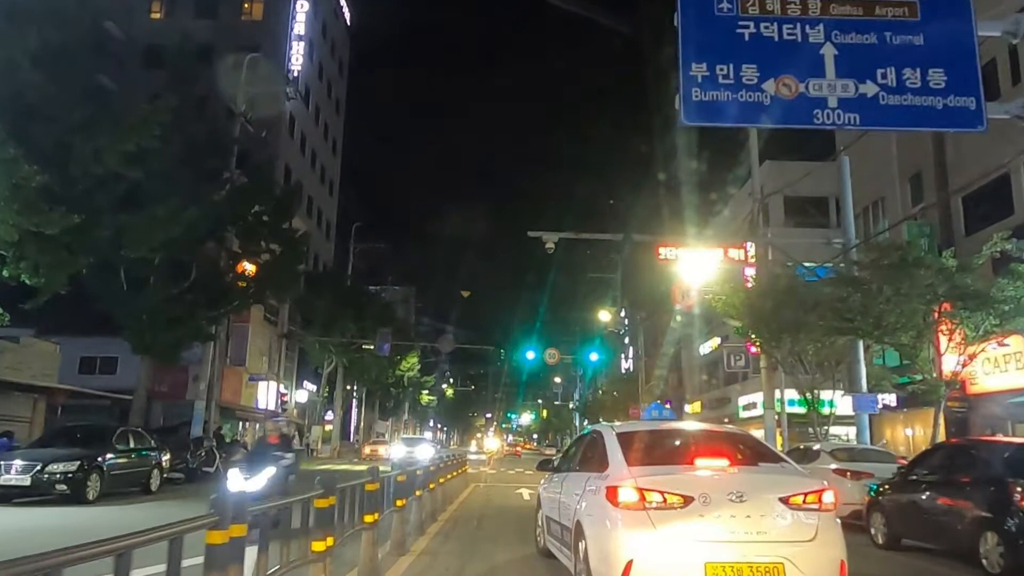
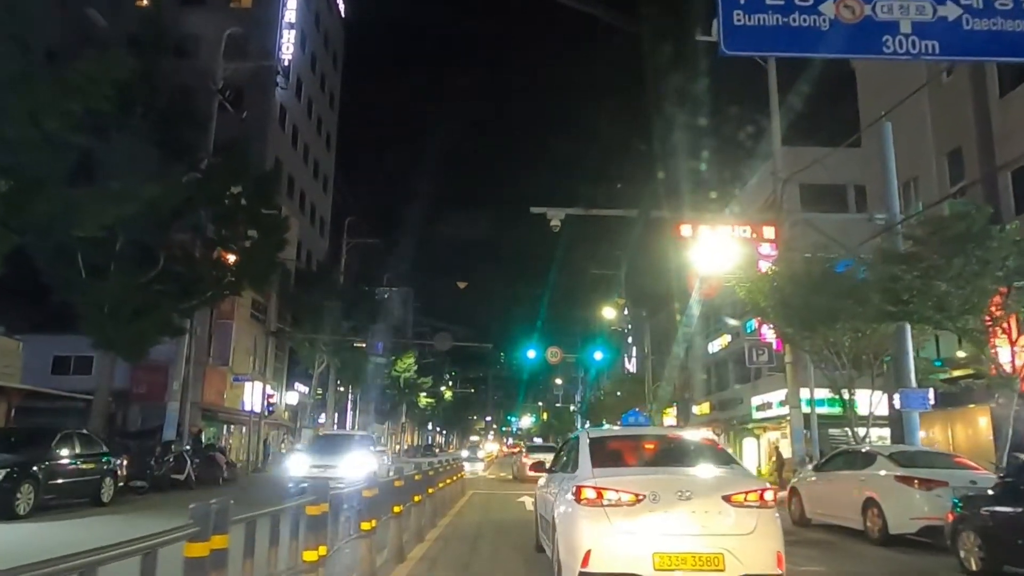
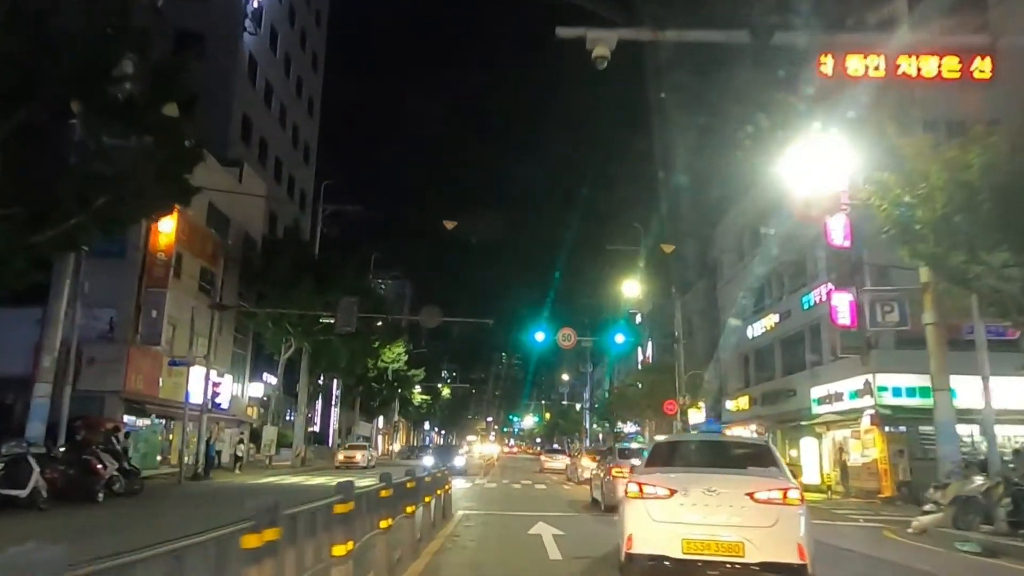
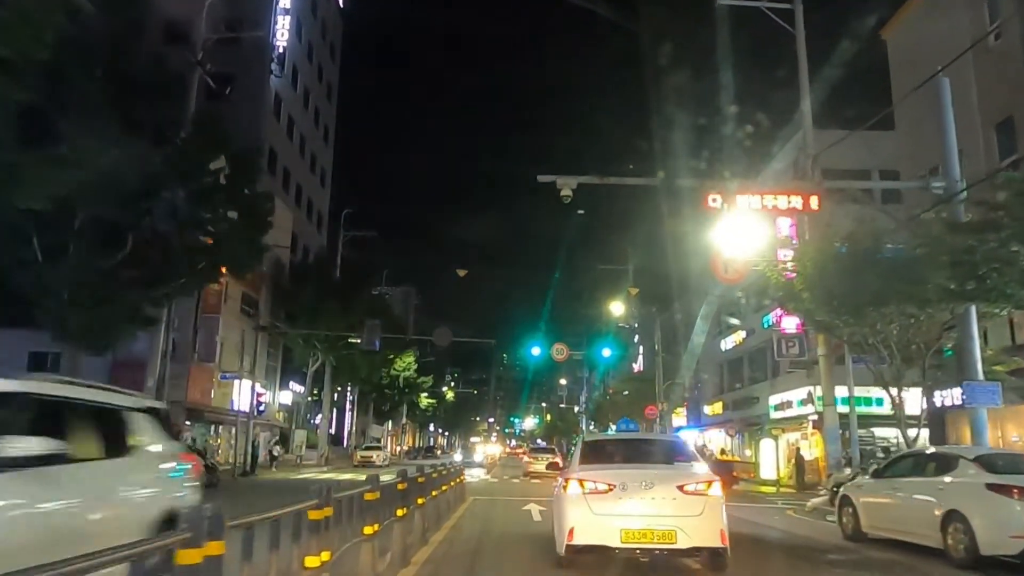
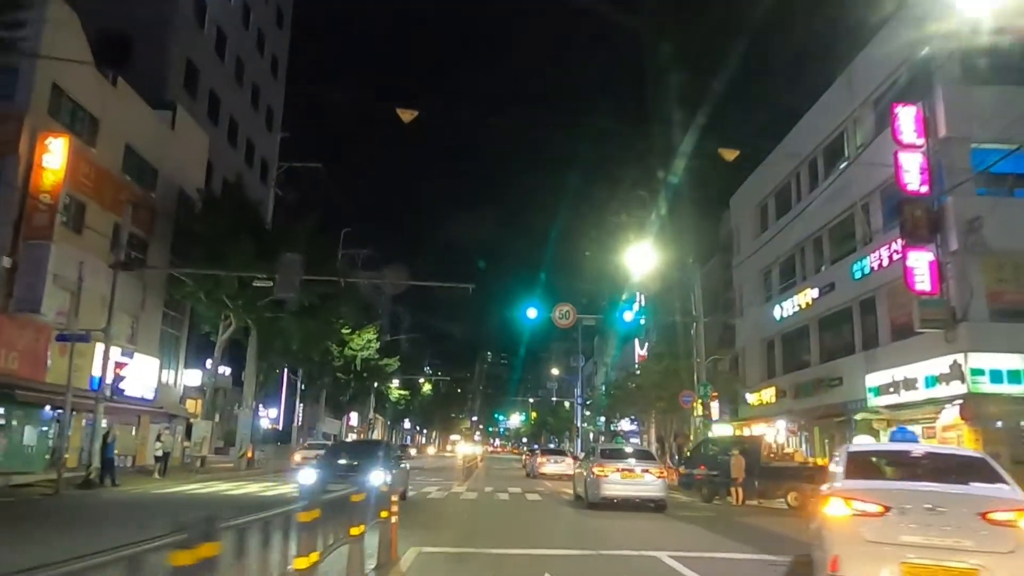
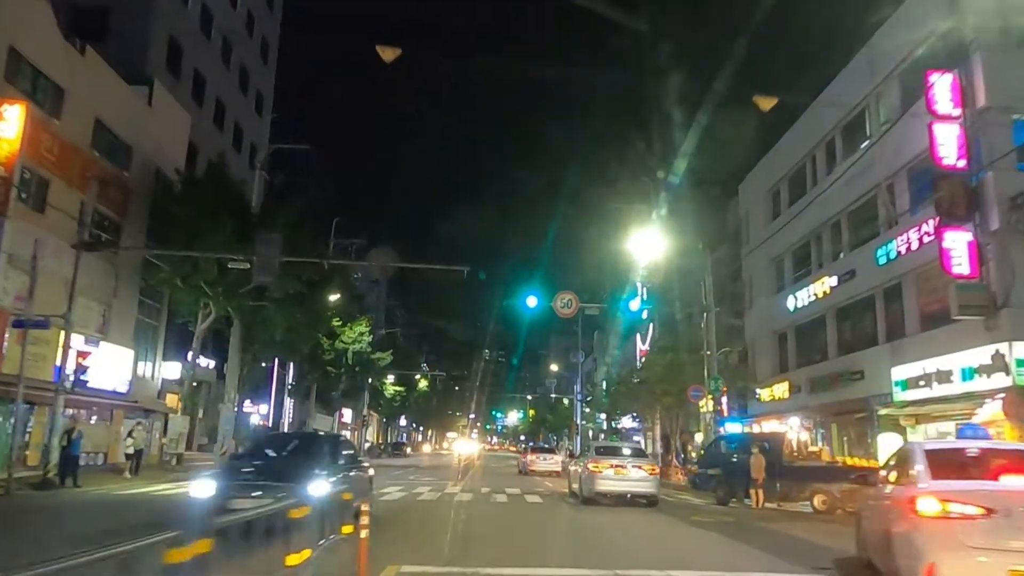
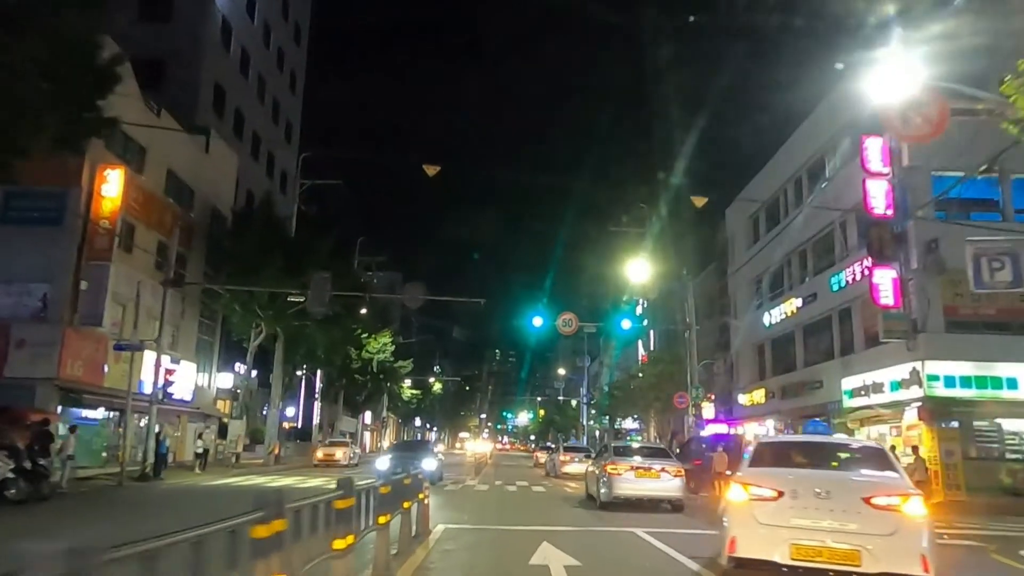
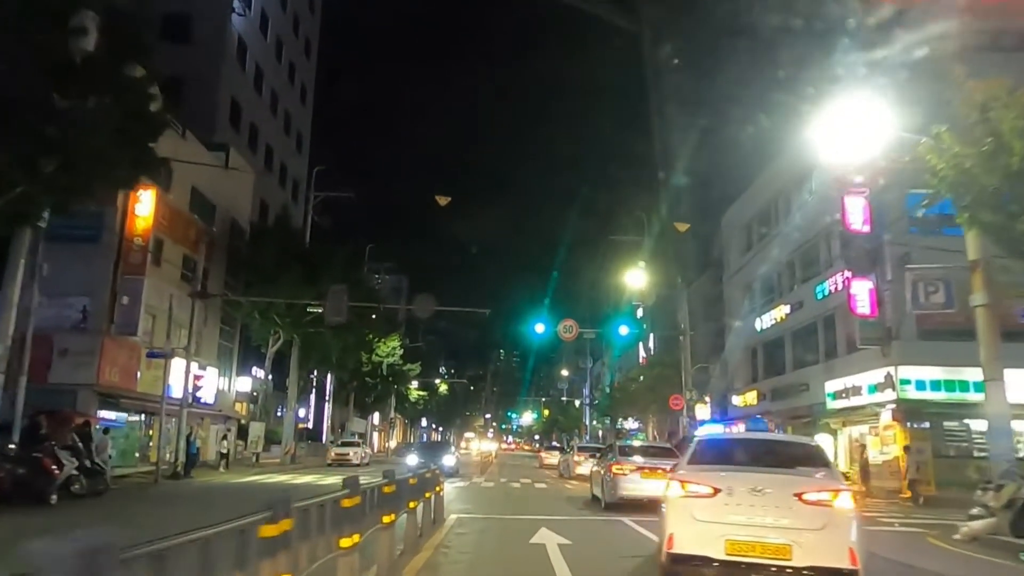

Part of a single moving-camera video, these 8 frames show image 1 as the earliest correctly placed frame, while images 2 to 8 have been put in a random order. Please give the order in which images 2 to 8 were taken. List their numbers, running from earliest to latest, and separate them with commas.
2, 4, 3, 8, 7, 5, 6
